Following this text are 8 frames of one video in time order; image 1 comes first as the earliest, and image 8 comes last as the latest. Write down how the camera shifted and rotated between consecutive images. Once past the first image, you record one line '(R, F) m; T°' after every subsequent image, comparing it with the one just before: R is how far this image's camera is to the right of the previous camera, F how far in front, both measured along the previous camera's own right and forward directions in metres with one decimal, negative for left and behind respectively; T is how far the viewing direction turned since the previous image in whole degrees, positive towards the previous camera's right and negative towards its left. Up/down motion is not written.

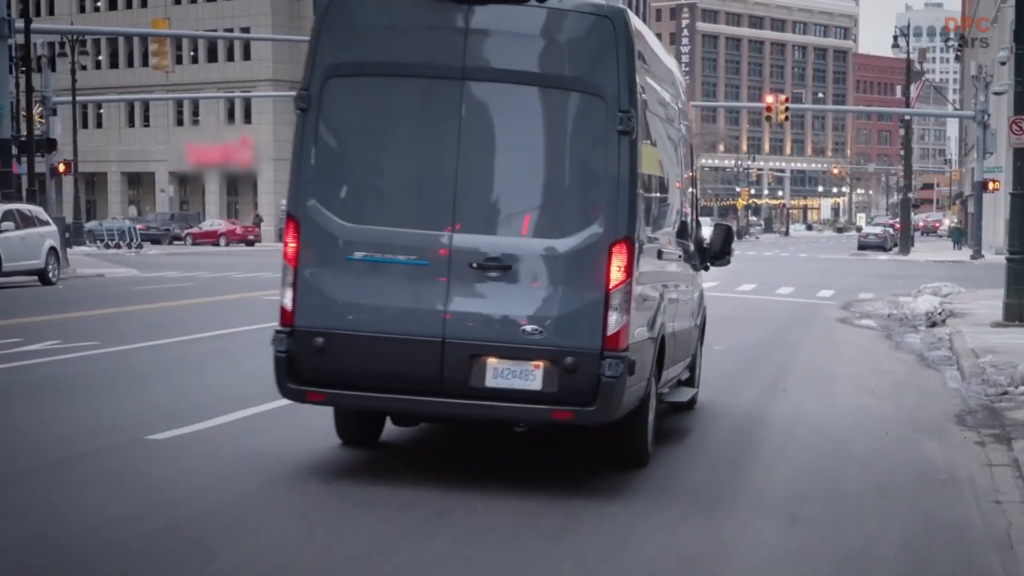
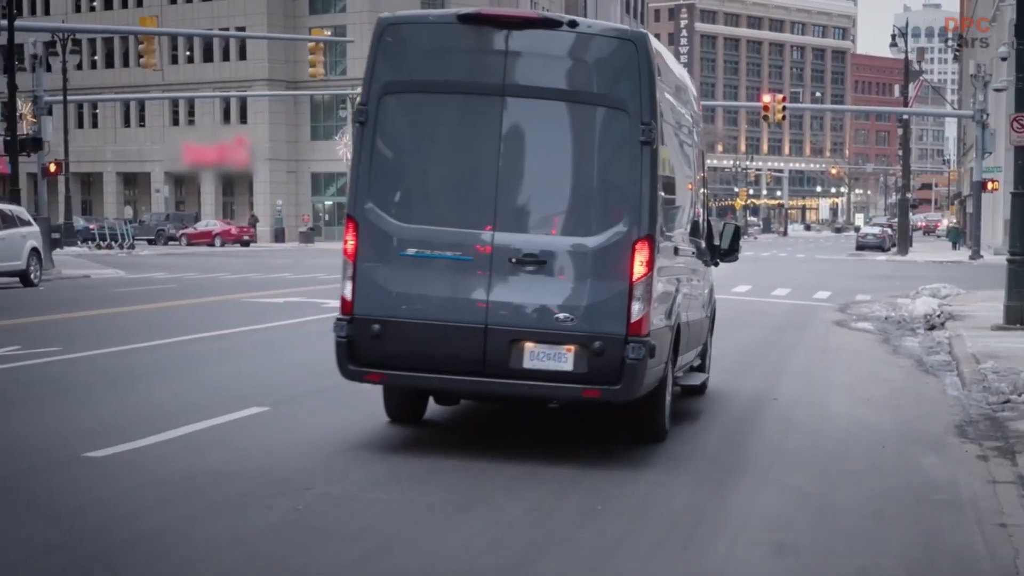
(+0.1, +0.3) m; 0°
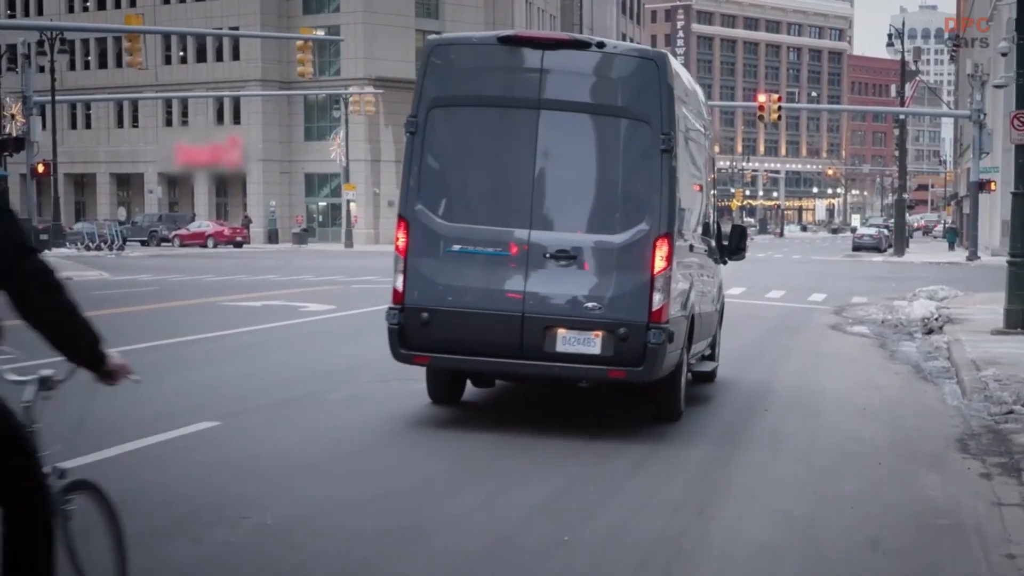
(+0.1, +0.3) m; 0°
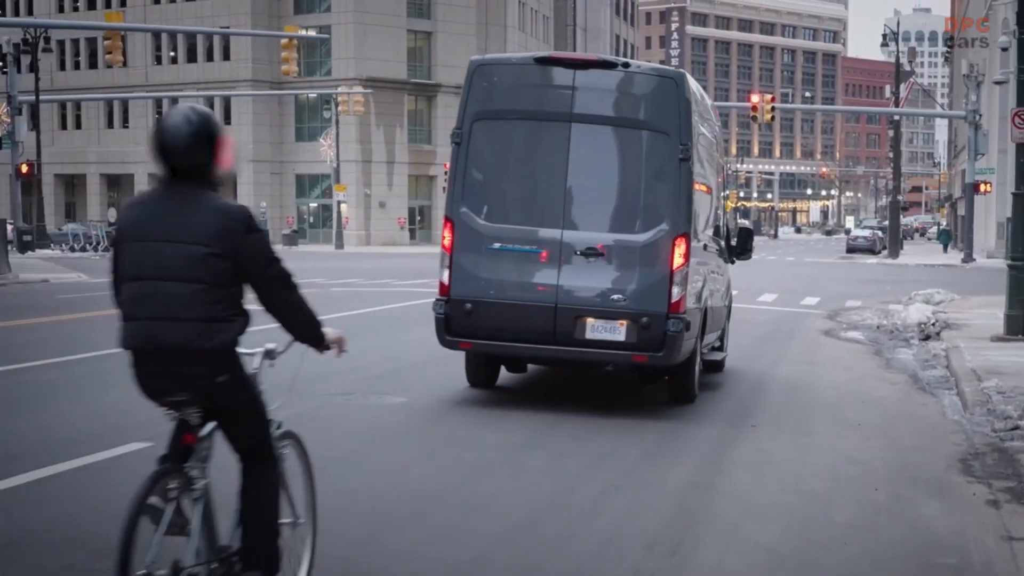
(+0.1, +0.4) m; 0°
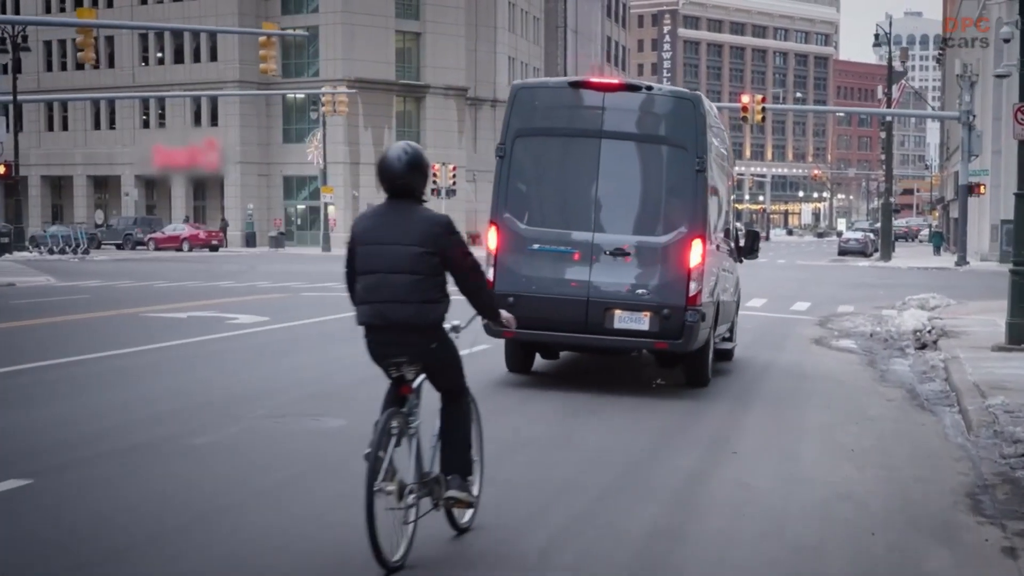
(+0.2, +0.6) m; 0°
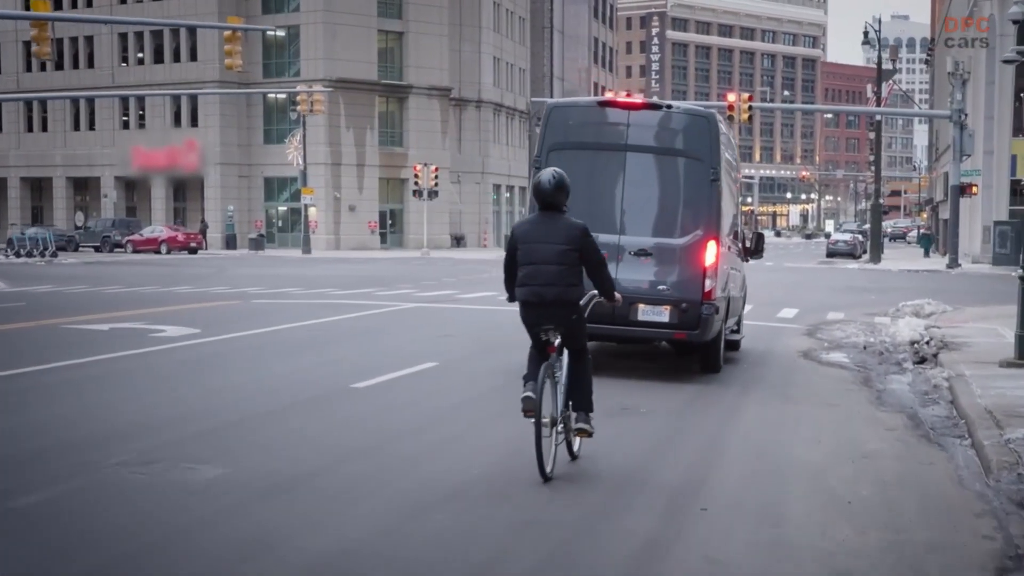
(+0.2, +0.9) m; +1°
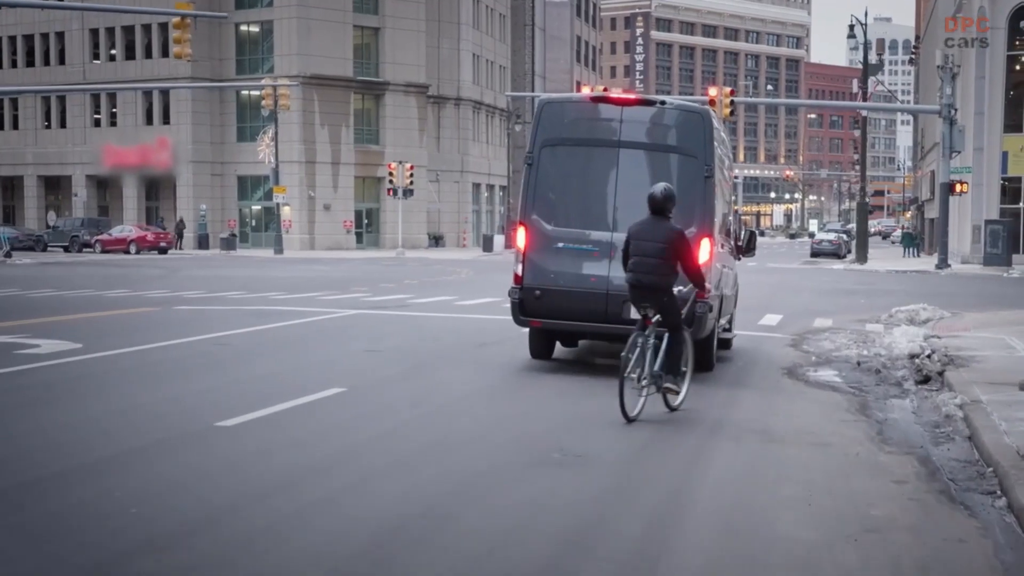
(+0.3, +1.2) m; +1°
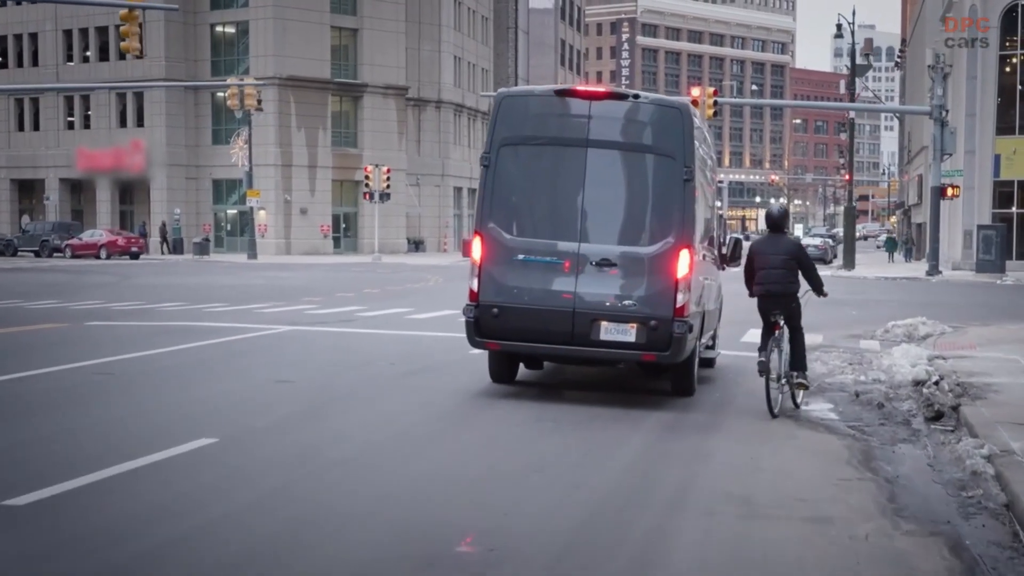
(+0.3, +1.2) m; +1°
